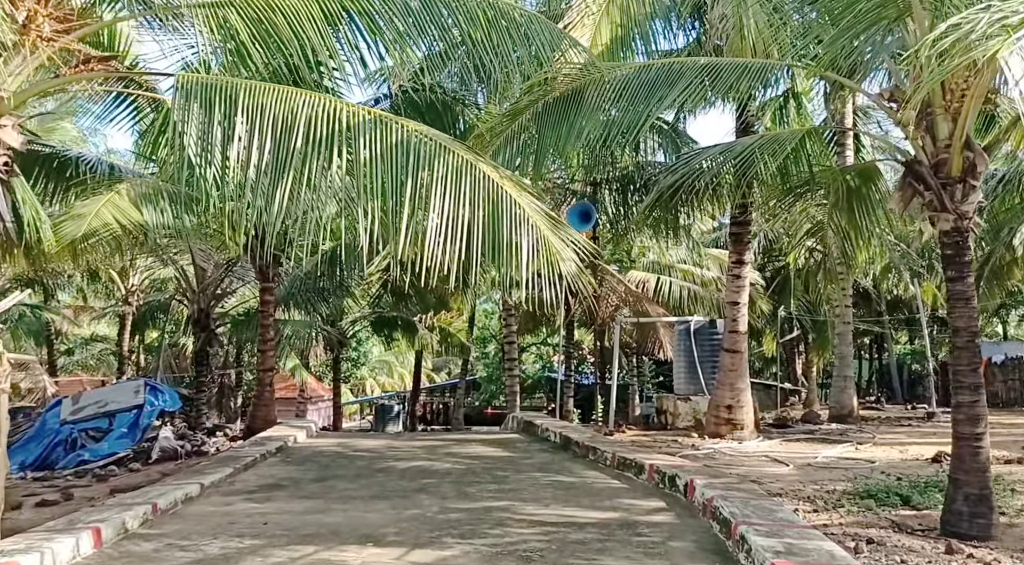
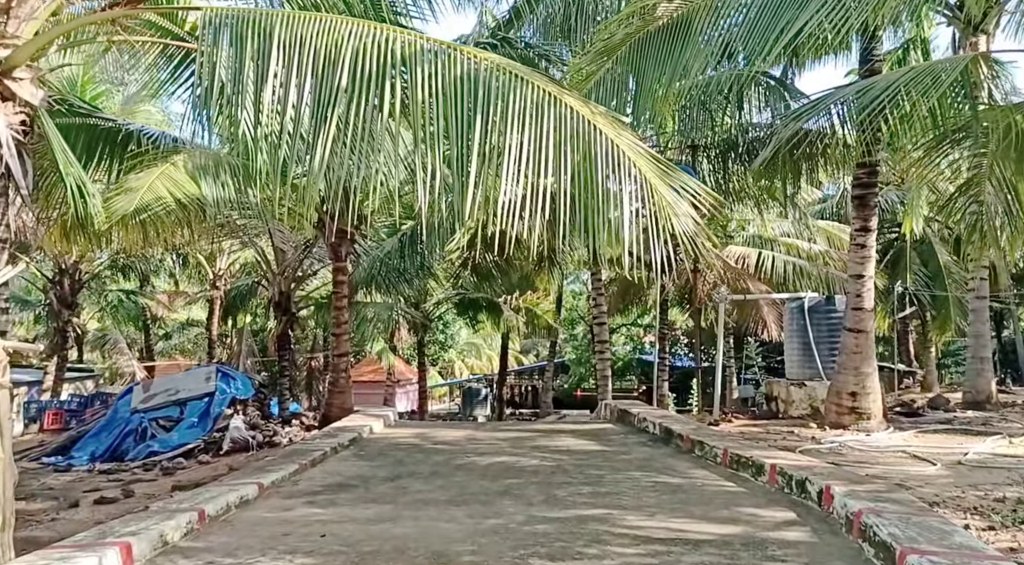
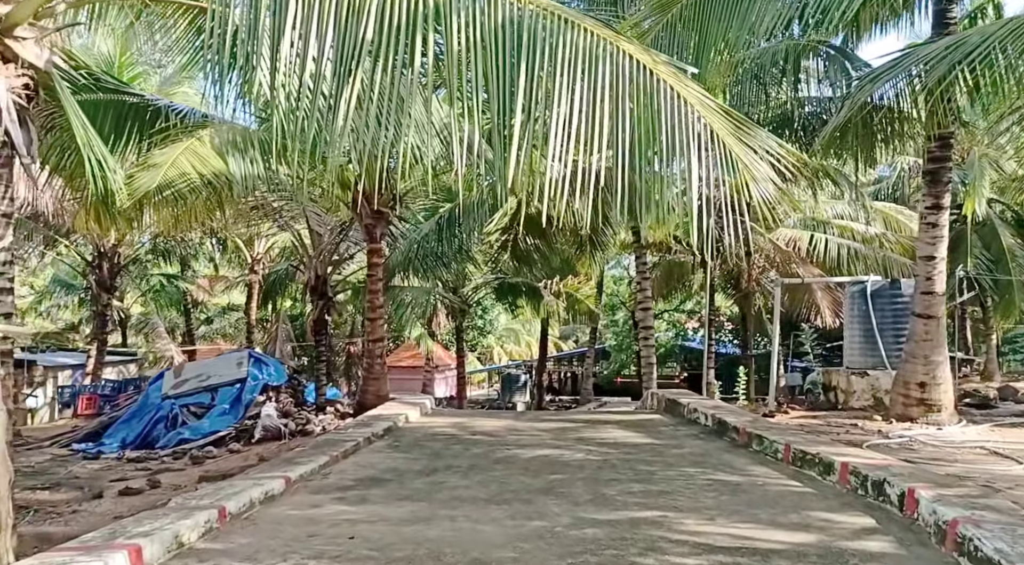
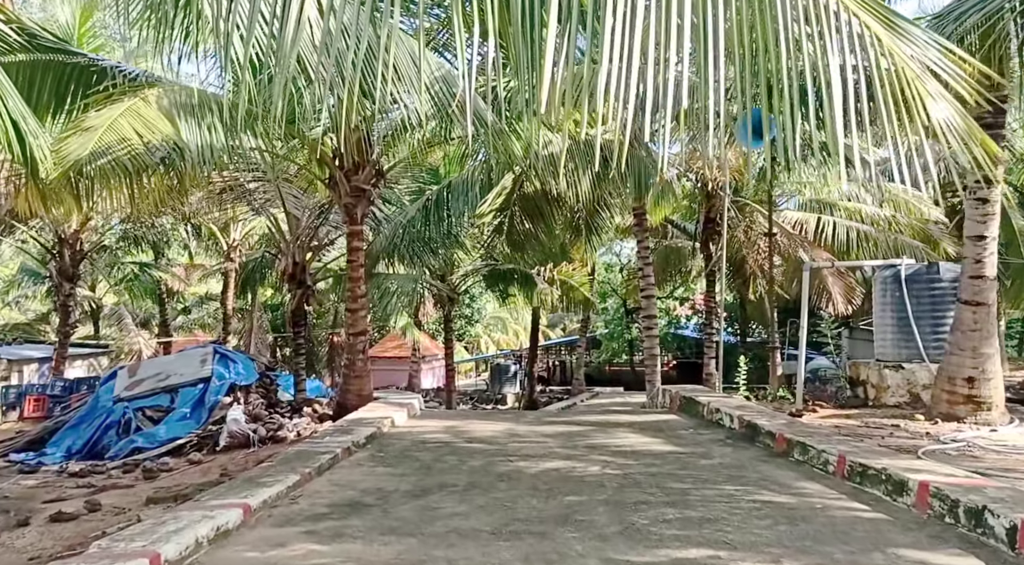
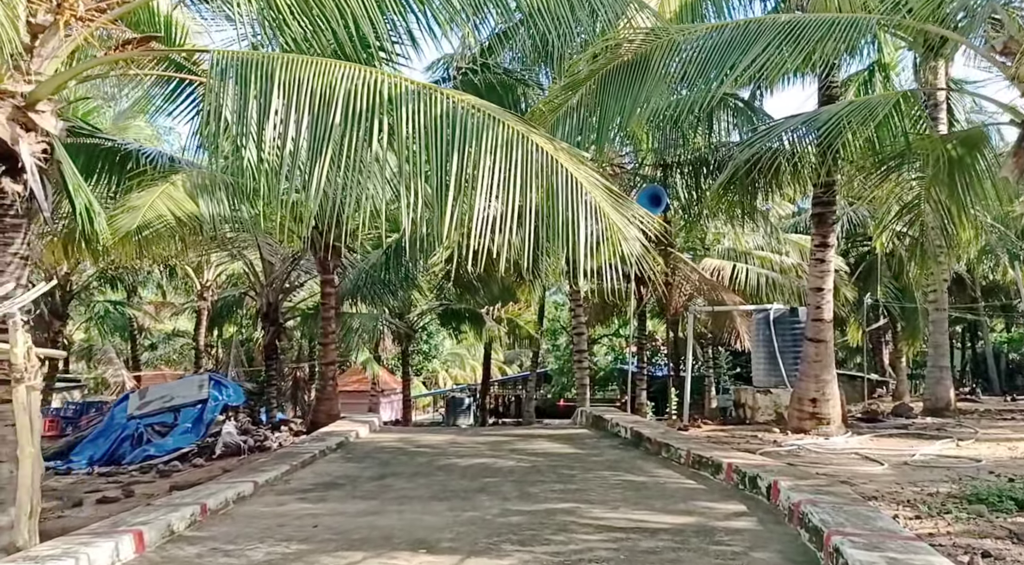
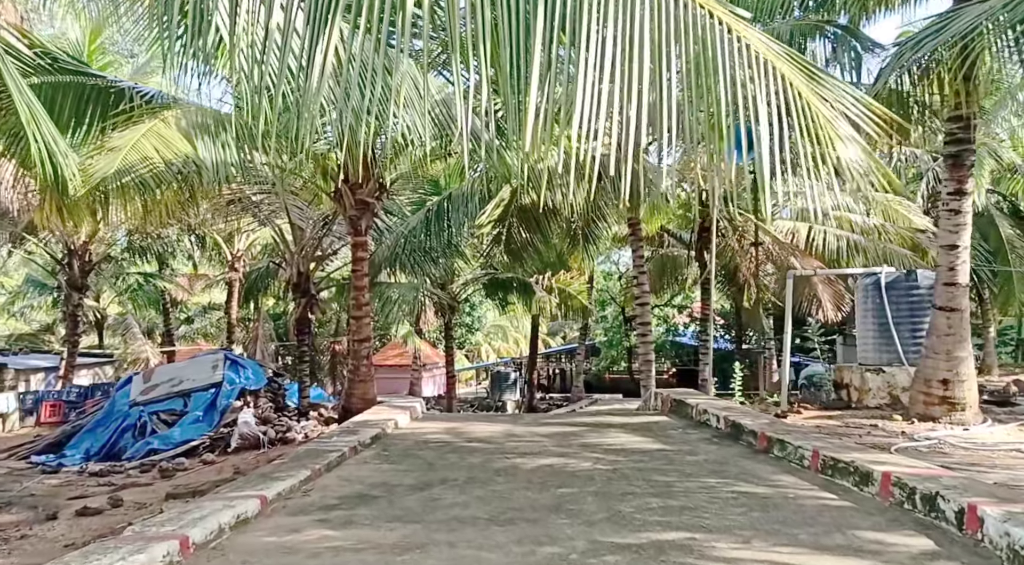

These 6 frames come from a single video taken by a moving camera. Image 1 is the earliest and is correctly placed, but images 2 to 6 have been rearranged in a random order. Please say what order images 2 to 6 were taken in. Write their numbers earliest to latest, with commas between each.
5, 2, 3, 6, 4
